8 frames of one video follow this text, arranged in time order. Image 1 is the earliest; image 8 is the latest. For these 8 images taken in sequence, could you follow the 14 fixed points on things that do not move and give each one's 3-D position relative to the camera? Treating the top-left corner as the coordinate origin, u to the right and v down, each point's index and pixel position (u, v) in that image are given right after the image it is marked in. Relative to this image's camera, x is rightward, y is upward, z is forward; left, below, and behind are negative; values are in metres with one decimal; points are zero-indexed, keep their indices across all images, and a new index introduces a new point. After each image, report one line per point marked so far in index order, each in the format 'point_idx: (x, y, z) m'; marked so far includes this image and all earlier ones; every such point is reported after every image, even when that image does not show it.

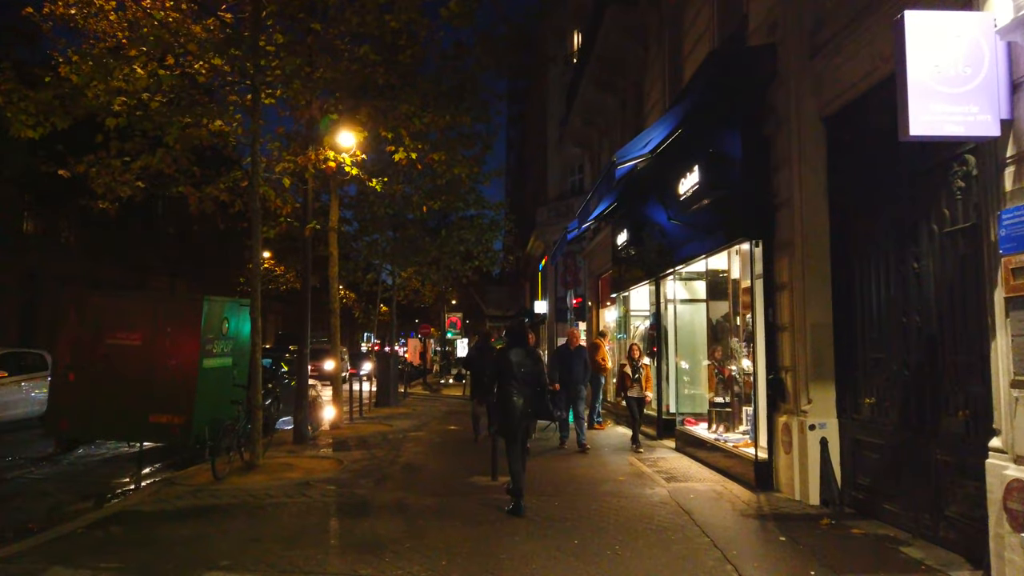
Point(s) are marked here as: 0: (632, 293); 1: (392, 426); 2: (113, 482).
0: (+2.7, -0.1, +16.5) m
1: (-2.5, -2.9, +15.4) m
2: (-5.4, -2.6, +9.9) m
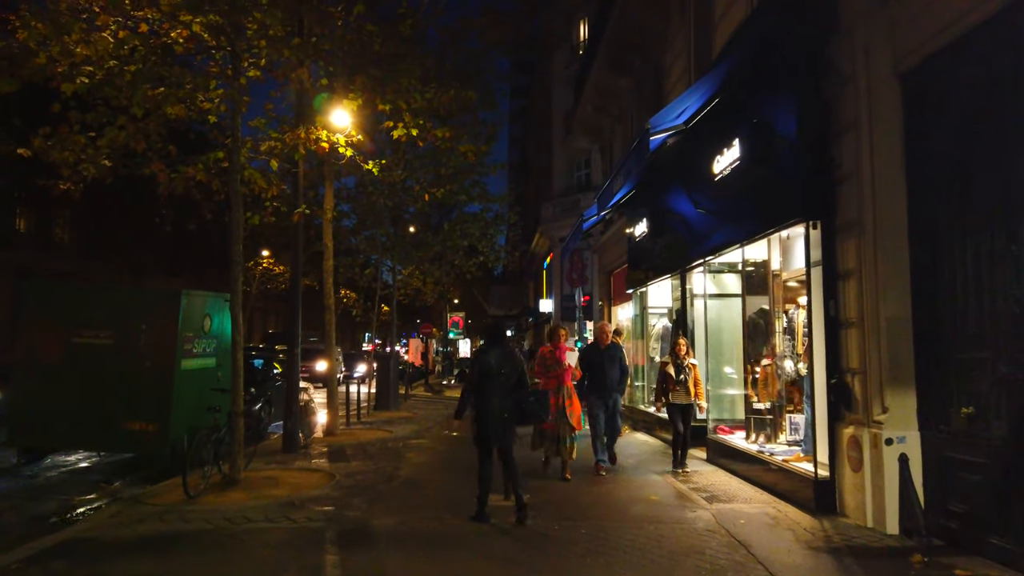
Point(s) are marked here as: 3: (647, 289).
0: (+2.9, 0.0, +15.3) m
1: (-2.4, -2.8, +14.2) m
2: (-5.2, -2.5, +8.7) m
3: (+2.9, 0.0, +15.4) m
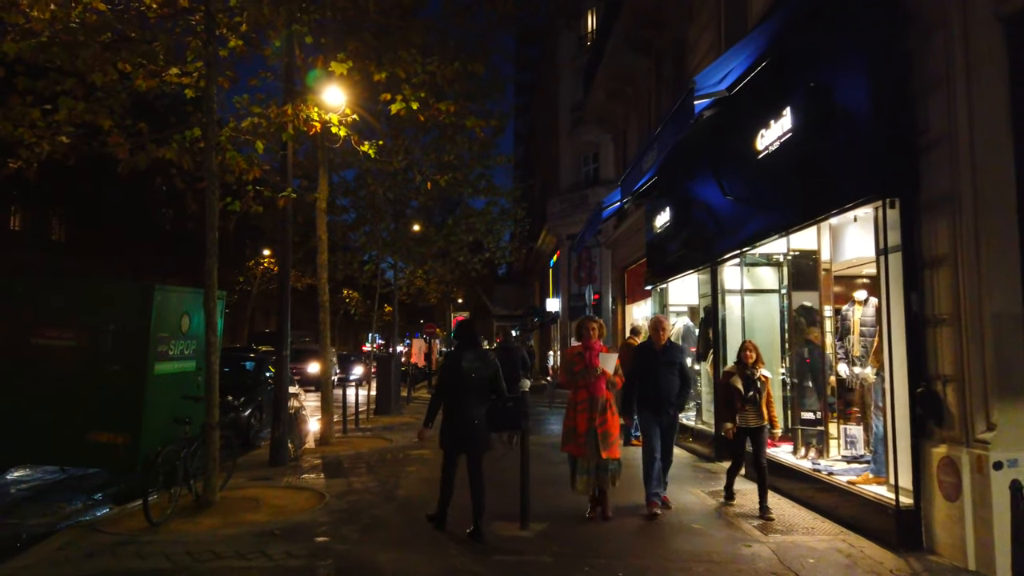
0: (+3.1, +0.1, +14.1) m
1: (-2.2, -2.8, +13.1) m
2: (-5.1, -2.5, +7.6) m
3: (+3.1, +0.1, +14.3) m
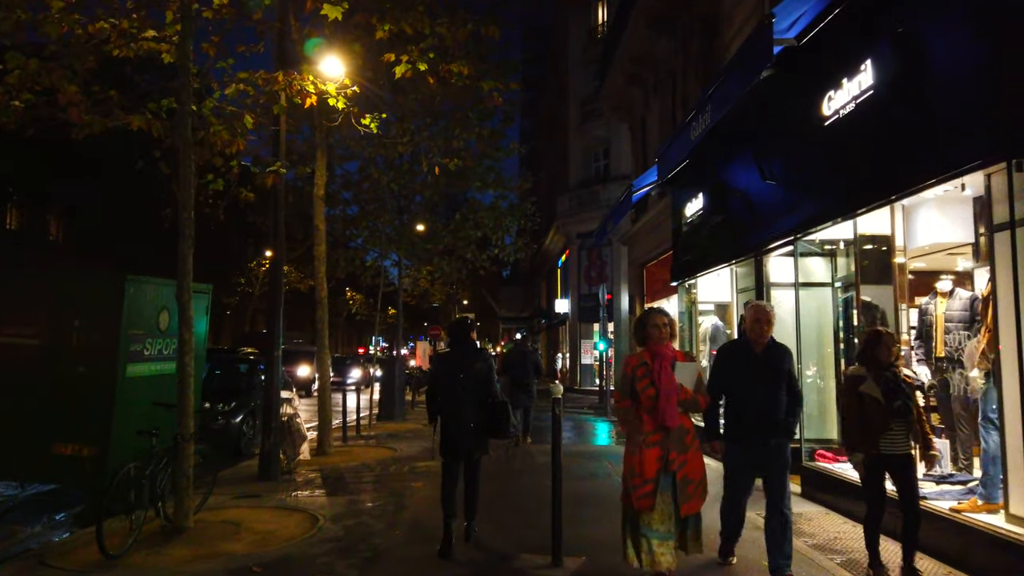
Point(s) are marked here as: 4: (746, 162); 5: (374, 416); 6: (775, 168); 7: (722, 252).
0: (+3.4, +0.1, +13.0) m
1: (-1.9, -2.7, +11.9) m
2: (-4.8, -2.4, +6.4) m
3: (+3.3, +0.1, +13.1) m
4: (+3.2, +1.7, +10.1) m
5: (-3.5, -3.2, +18.6) m
6: (+3.3, +1.5, +9.1) m
7: (+3.2, +0.6, +11.3) m
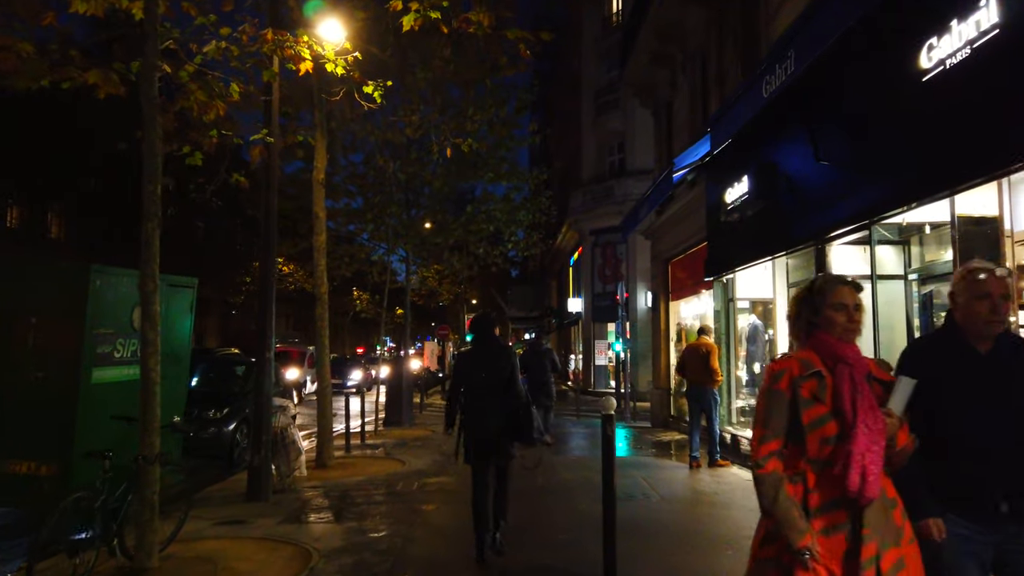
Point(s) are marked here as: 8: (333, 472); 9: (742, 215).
0: (+3.7, +0.2, +11.8) m
1: (-1.6, -2.6, +10.8) m
2: (-4.6, -2.3, +5.3) m
3: (+3.6, +0.2, +11.9) m
4: (+3.5, +1.8, +8.9) m
5: (-3.2, -3.2, +17.4) m
6: (+3.5, +1.6, +7.9) m
7: (+3.5, +0.6, +10.0) m
8: (-2.5, -2.5, +10.1) m
9: (+3.4, +1.1, +10.7) m
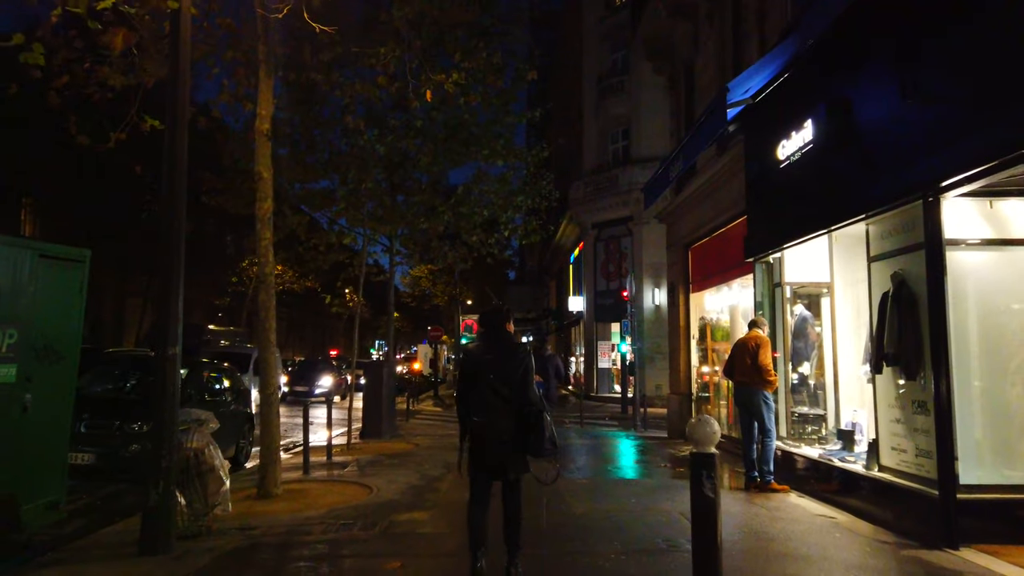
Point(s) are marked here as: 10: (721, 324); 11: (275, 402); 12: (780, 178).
0: (+3.6, +0.5, +9.6) m
1: (-1.7, -2.4, +8.5) m
2: (-4.6, -2.0, +3.1) m
3: (+3.6, +0.4, +9.7) m
4: (+3.5, +2.1, +6.7) m
5: (-3.2, -3.0, +15.2) m
6: (+3.5, +1.8, +5.7) m
7: (+3.5, +0.9, +7.8) m
8: (-2.5, -2.3, +7.8) m
9: (+3.4, +1.3, +8.5) m
10: (+3.7, -0.7, +13.1) m
11: (-2.7, -1.3, +8.3) m
12: (+3.3, +1.3, +9.0) m
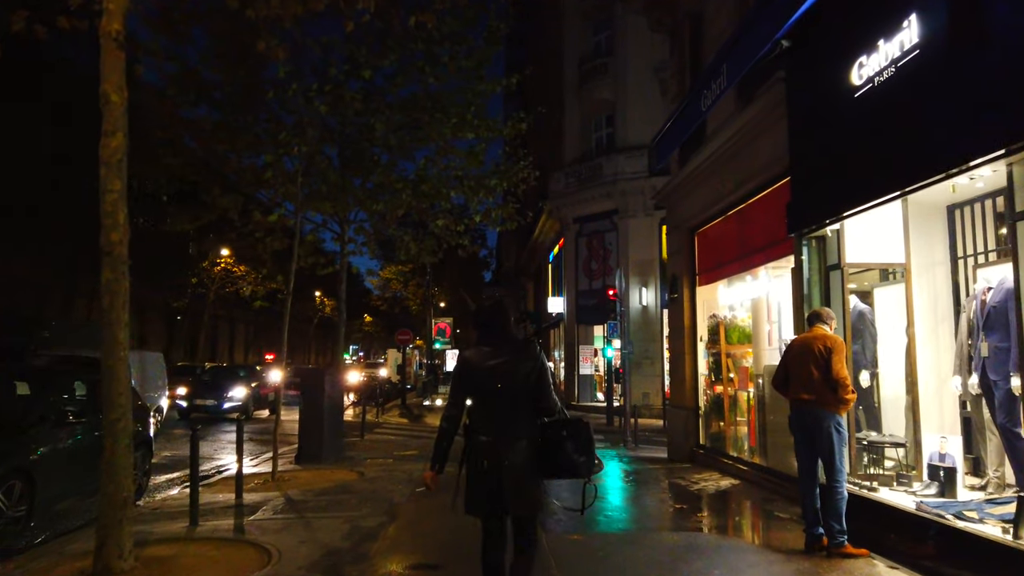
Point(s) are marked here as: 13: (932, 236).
0: (+3.3, +0.6, +7.1) m
1: (-2.0, -2.2, +5.9) m
2: (-4.7, -1.8, +0.3) m
3: (+3.2, +0.6, +7.3) m
4: (+3.2, +2.3, +4.3) m
5: (-3.7, -2.8, +12.5) m
6: (+3.3, +2.0, +3.2) m
7: (+3.2, +1.1, +5.4) m
8: (-2.8, -2.1, +5.2) m
9: (+3.1, +1.5, +6.0) m
10: (+3.3, -0.5, +10.6) m
11: (-3.0, -1.1, +5.7) m
12: (+3.0, +1.5, +6.6) m
13: (+4.2, +0.5, +7.4) m
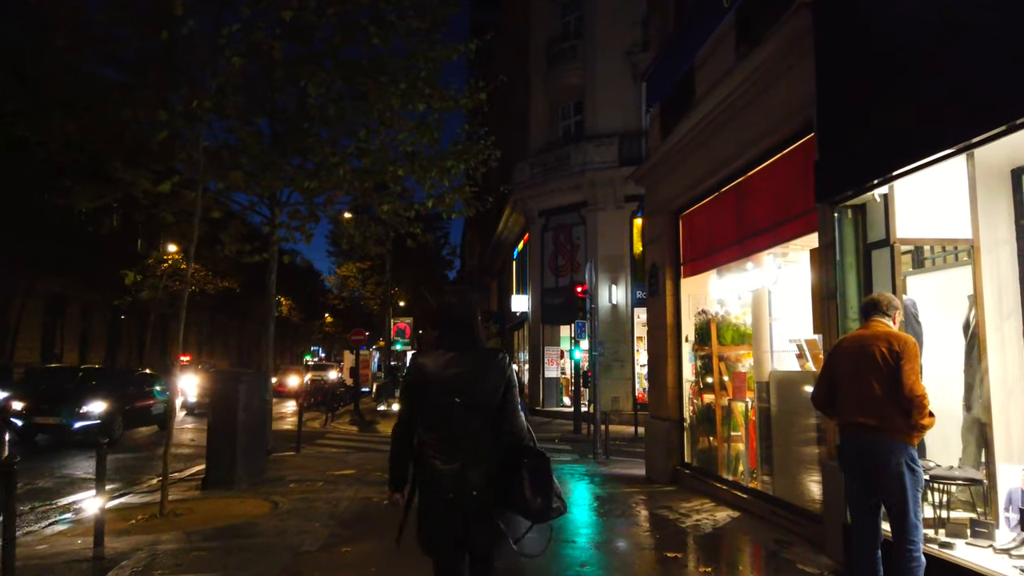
0: (+2.9, +0.7, +5.4) m
1: (-2.3, -2.0, +4.0) m
2: (-4.8, -1.6, -1.7) m
3: (+2.8, +0.7, +5.6) m
4: (+3.0, +2.4, +2.6) m
5: (-4.4, -2.7, +10.4) m
6: (+3.1, +2.1, +1.5) m
7: (+2.9, +1.2, +3.7) m
8: (-3.1, -1.9, +3.2) m
9: (+2.7, +1.6, +4.3) m
10: (+2.7, -0.4, +8.9) m
11: (-3.3, -0.9, +3.7) m
12: (+2.6, +1.6, +4.8) m
13: (+3.8, +0.6, +5.7) m
